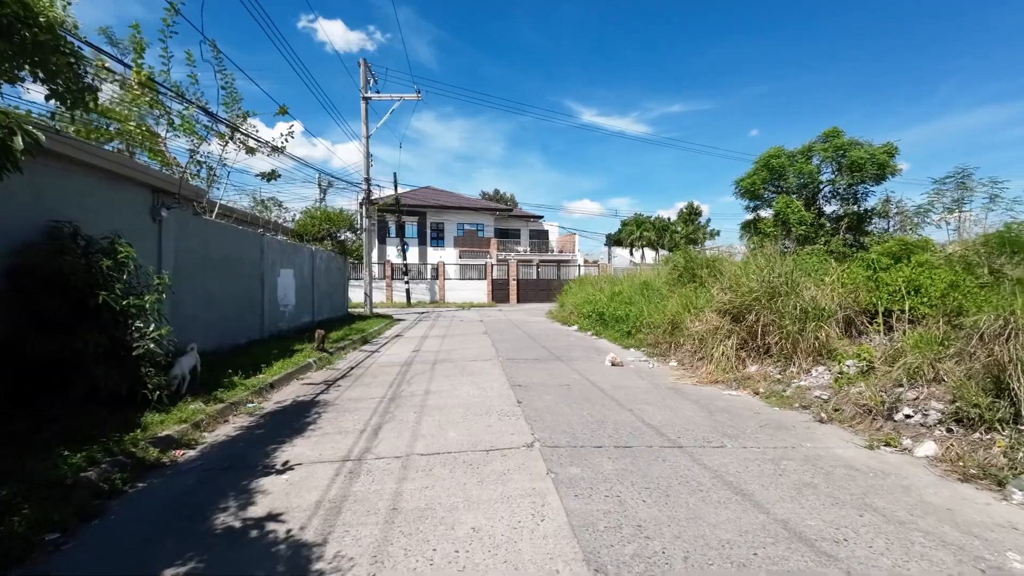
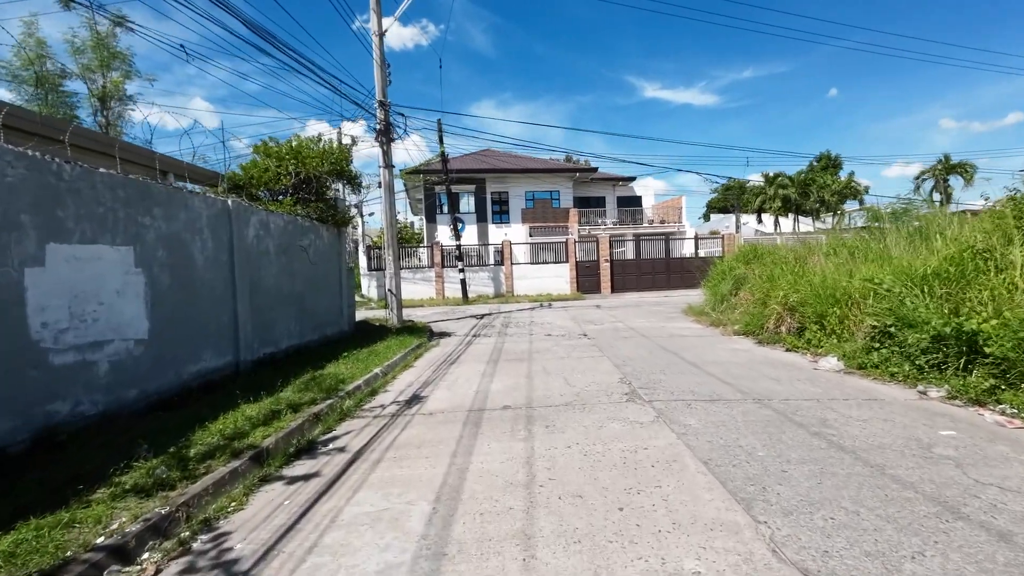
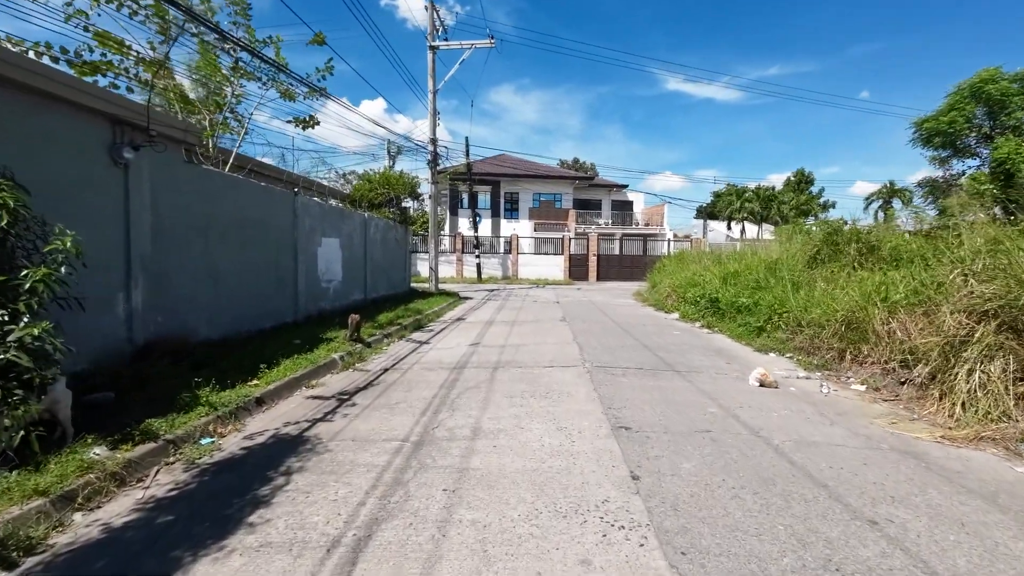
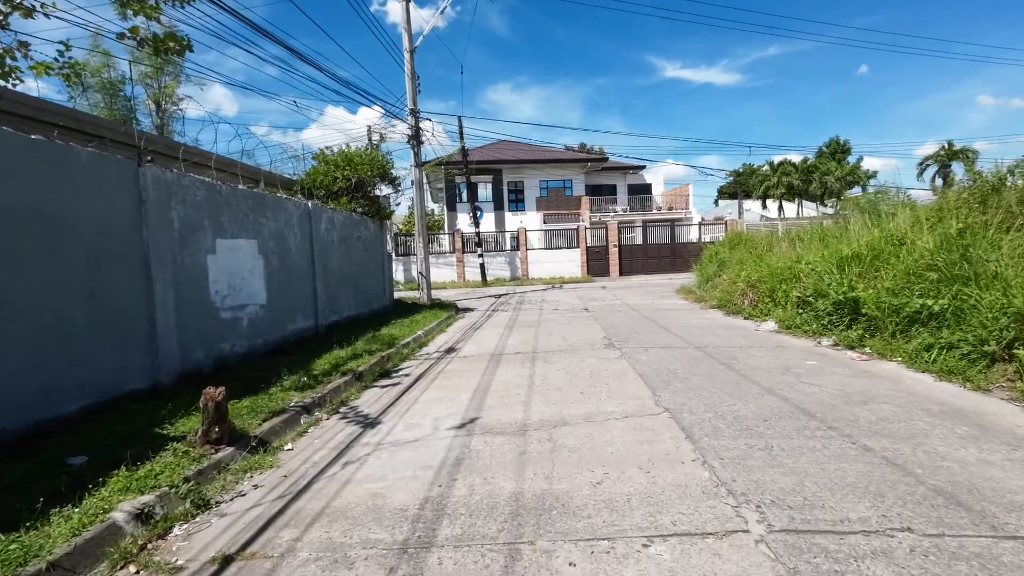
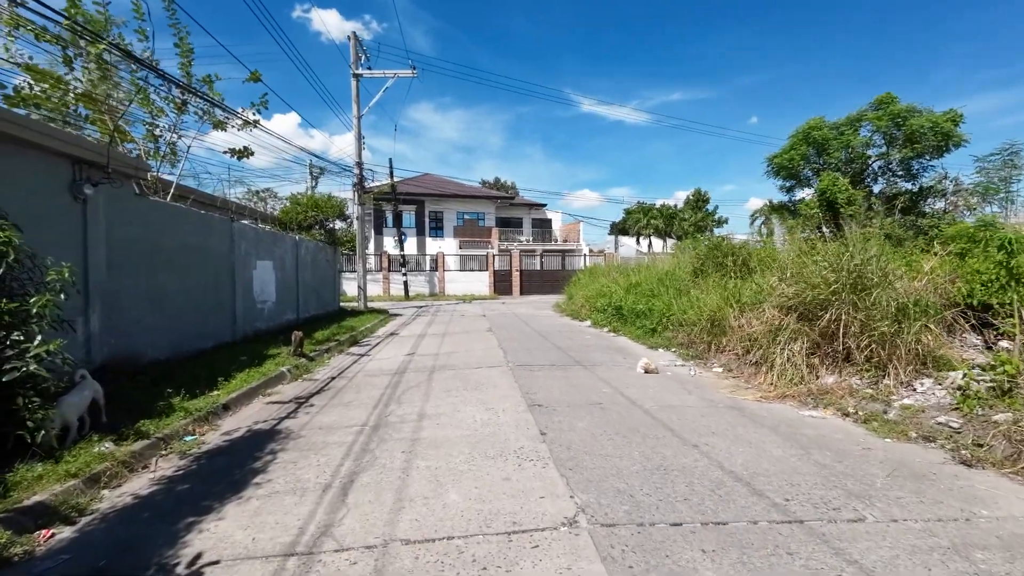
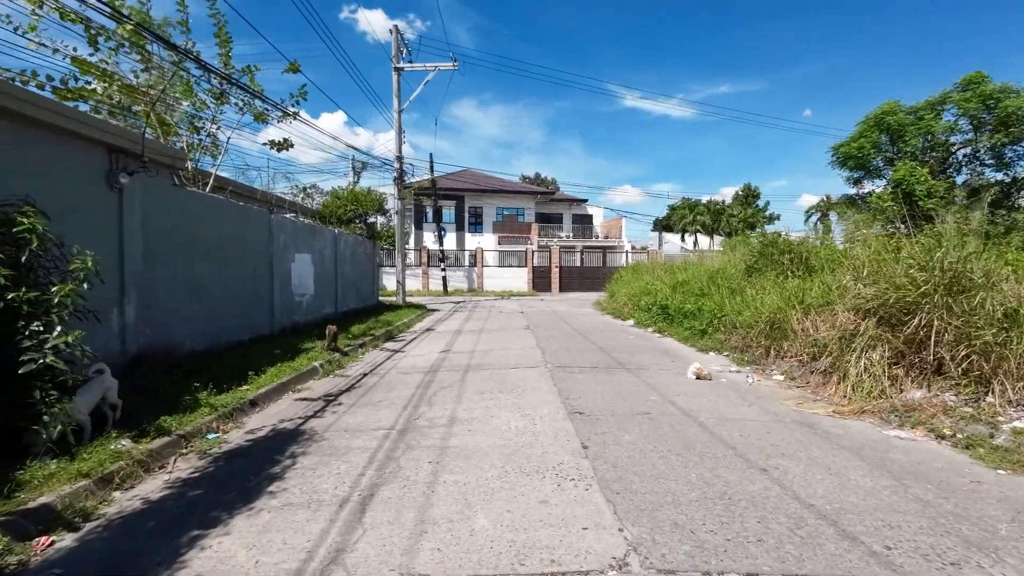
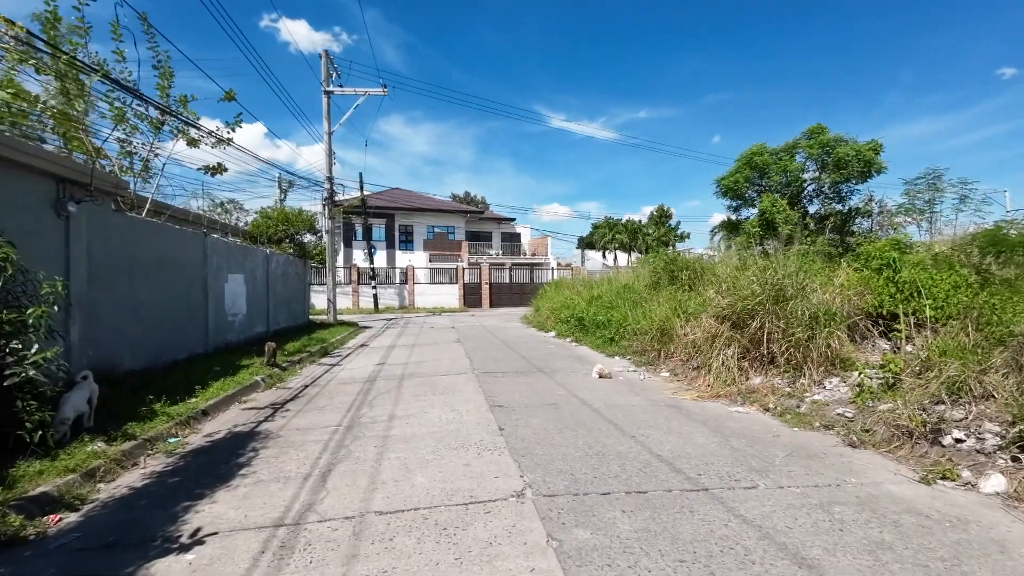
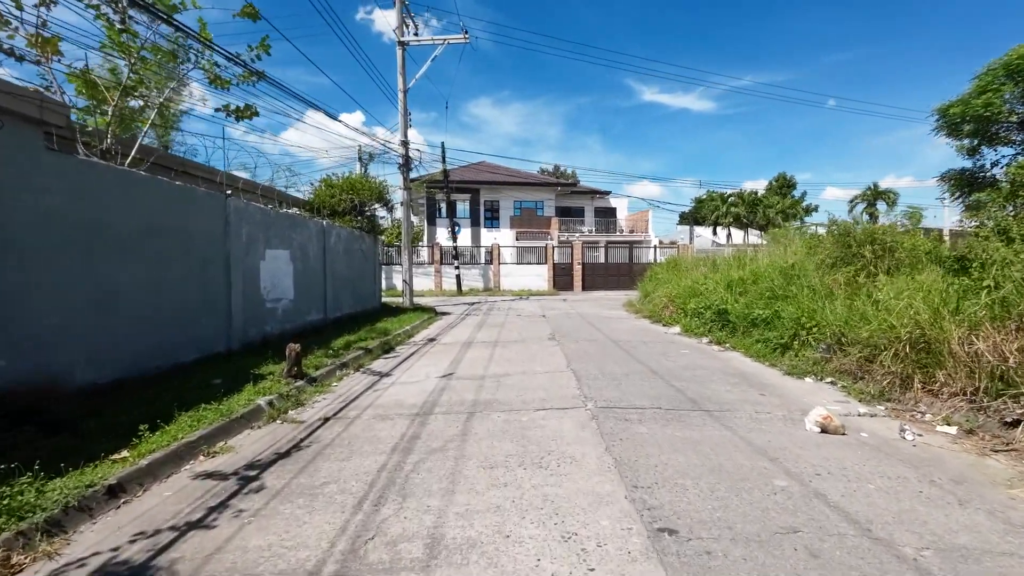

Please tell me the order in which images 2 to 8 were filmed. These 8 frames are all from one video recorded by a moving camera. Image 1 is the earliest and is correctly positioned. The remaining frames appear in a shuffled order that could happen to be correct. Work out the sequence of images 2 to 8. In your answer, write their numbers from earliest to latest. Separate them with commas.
7, 5, 6, 3, 8, 4, 2
